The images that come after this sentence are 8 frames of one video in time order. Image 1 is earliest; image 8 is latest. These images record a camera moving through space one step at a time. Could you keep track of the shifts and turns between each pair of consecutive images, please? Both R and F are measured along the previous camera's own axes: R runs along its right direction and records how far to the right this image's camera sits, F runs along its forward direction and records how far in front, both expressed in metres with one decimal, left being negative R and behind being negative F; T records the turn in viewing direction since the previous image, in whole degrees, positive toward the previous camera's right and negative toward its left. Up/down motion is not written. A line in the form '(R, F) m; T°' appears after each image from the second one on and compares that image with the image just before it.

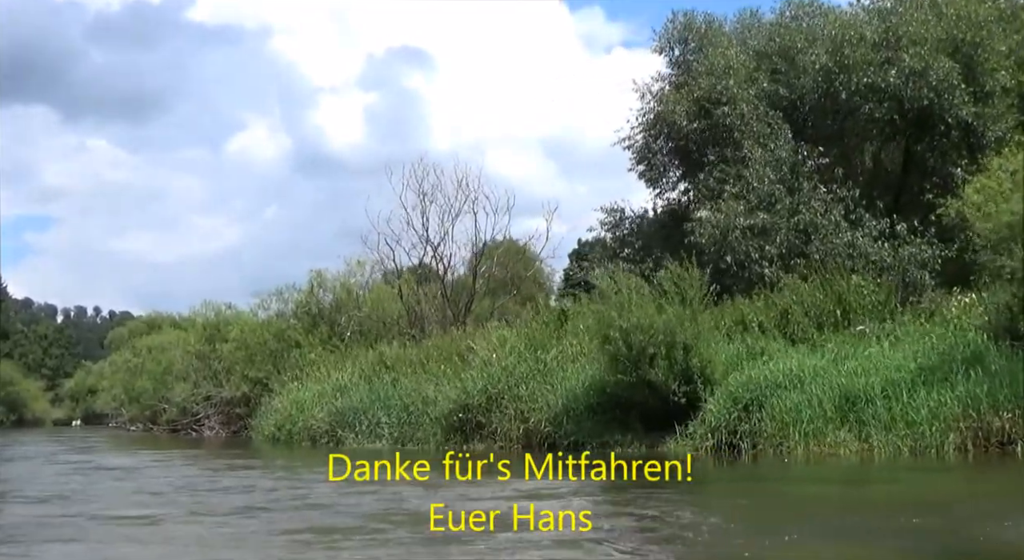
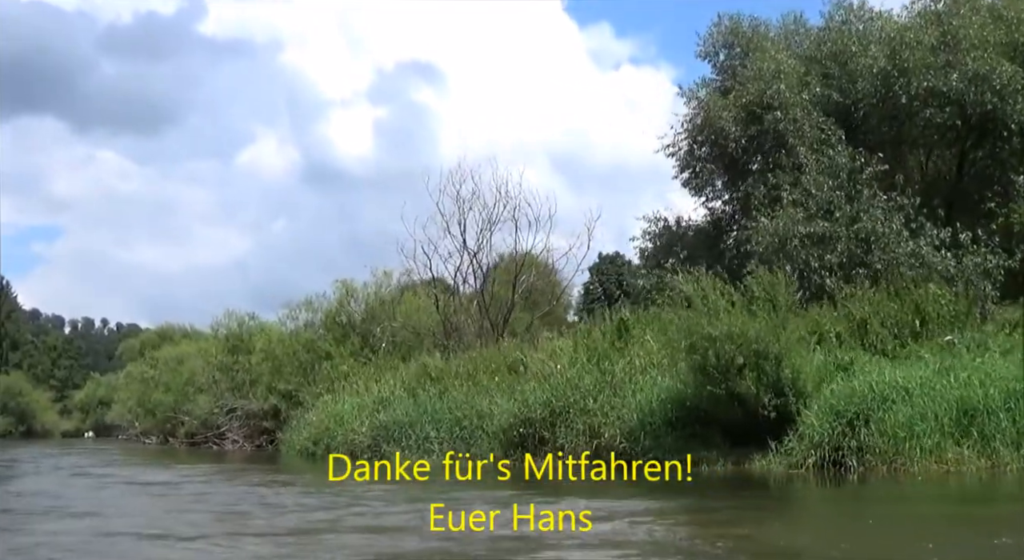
(-1.0, +1.0) m; 0°
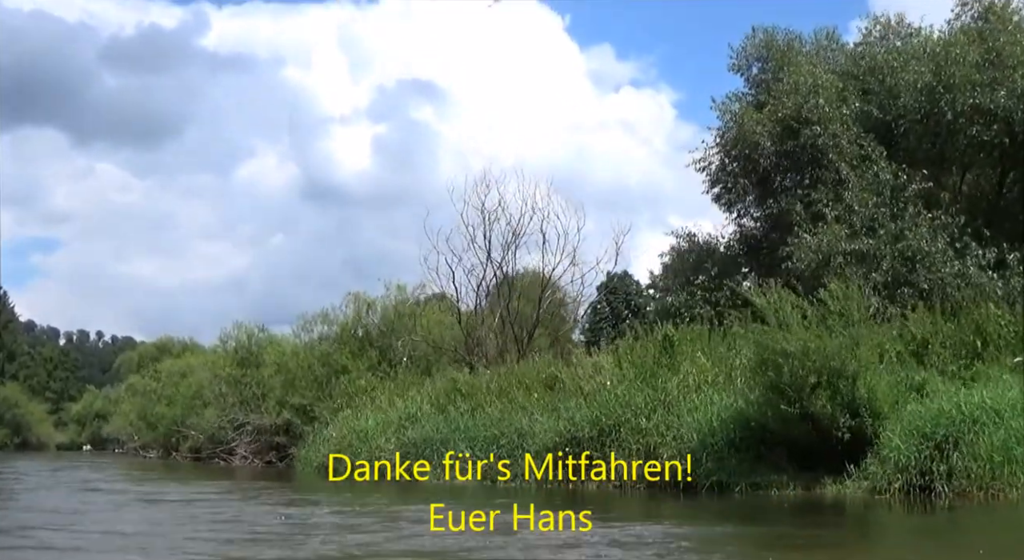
(-0.8, +0.8) m; 0°
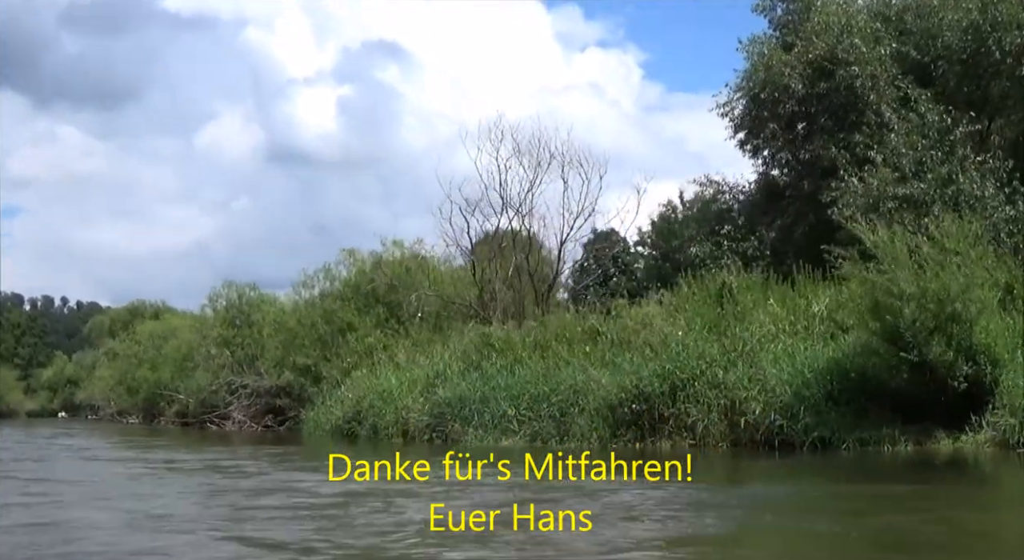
(-1.4, +1.4) m; +2°
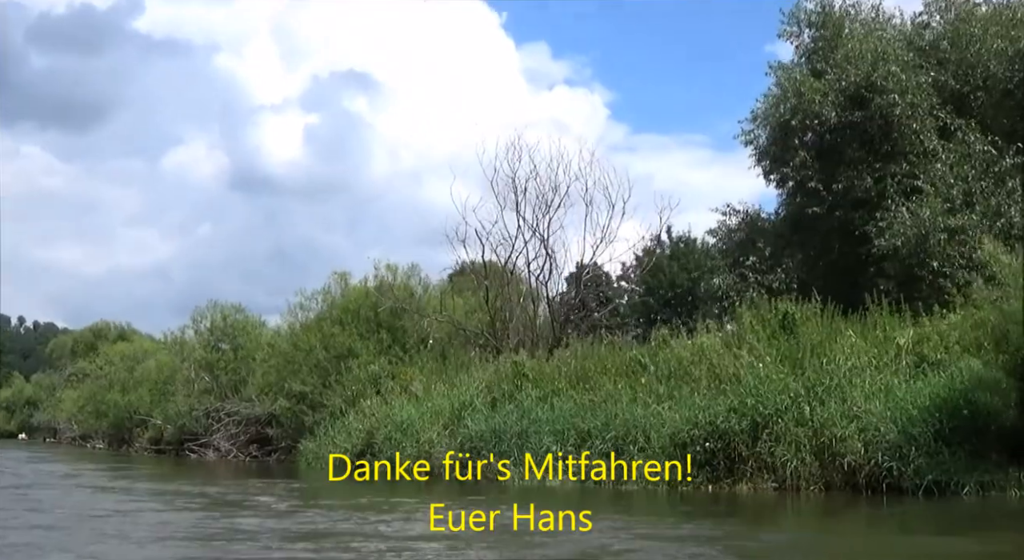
(-1.4, +1.4) m; +2°
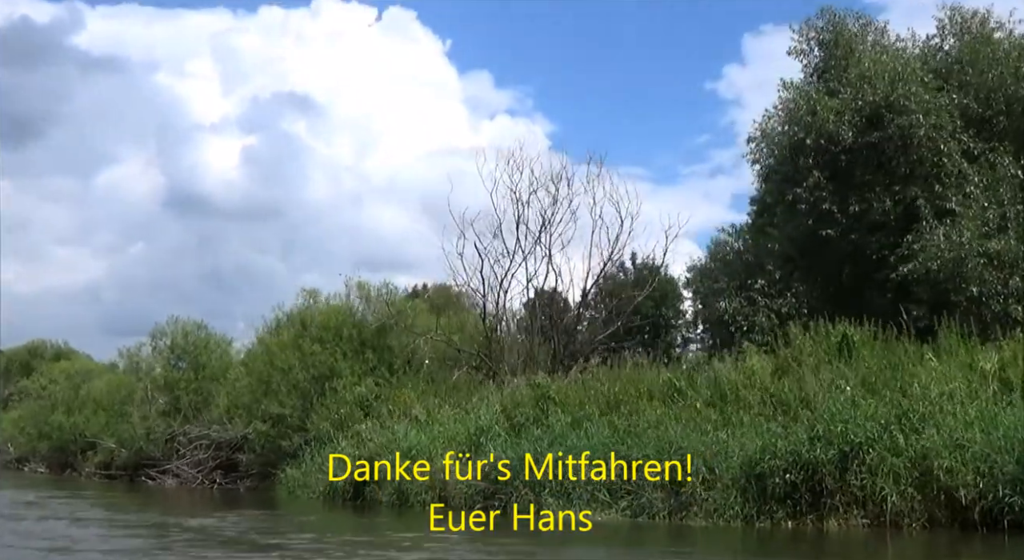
(-1.5, +1.5) m; +3°
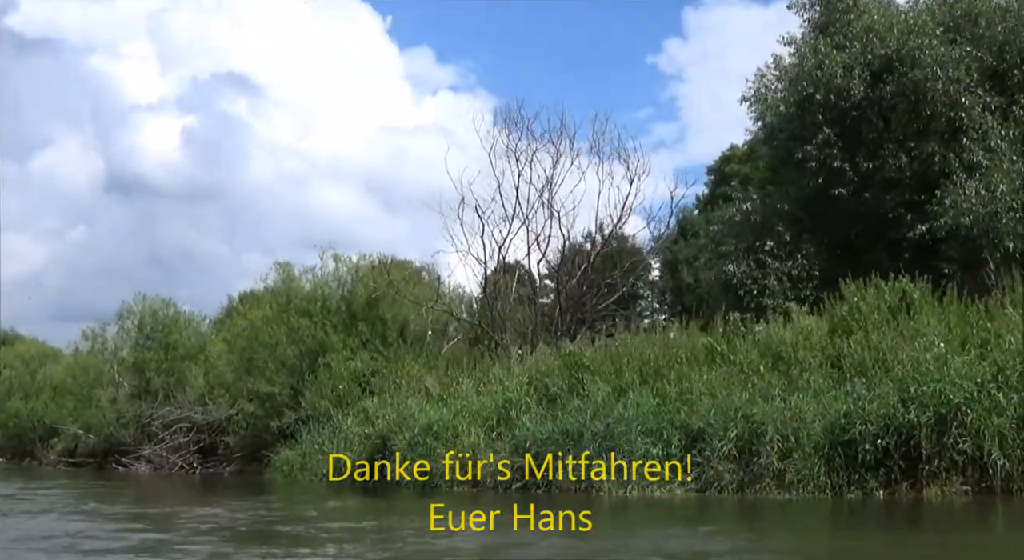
(-1.3, +1.2) m; +3°
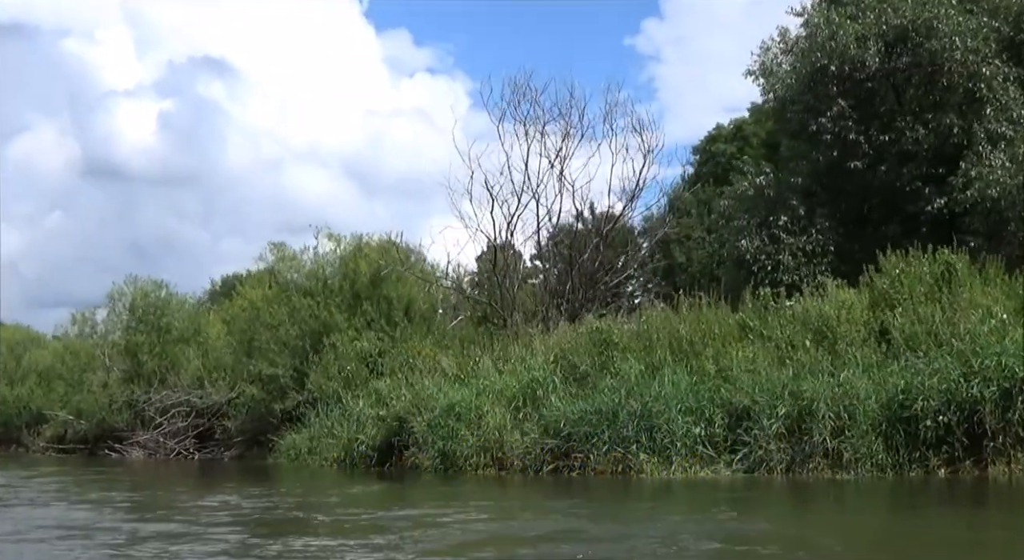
(-0.7, +0.6) m; +1°
